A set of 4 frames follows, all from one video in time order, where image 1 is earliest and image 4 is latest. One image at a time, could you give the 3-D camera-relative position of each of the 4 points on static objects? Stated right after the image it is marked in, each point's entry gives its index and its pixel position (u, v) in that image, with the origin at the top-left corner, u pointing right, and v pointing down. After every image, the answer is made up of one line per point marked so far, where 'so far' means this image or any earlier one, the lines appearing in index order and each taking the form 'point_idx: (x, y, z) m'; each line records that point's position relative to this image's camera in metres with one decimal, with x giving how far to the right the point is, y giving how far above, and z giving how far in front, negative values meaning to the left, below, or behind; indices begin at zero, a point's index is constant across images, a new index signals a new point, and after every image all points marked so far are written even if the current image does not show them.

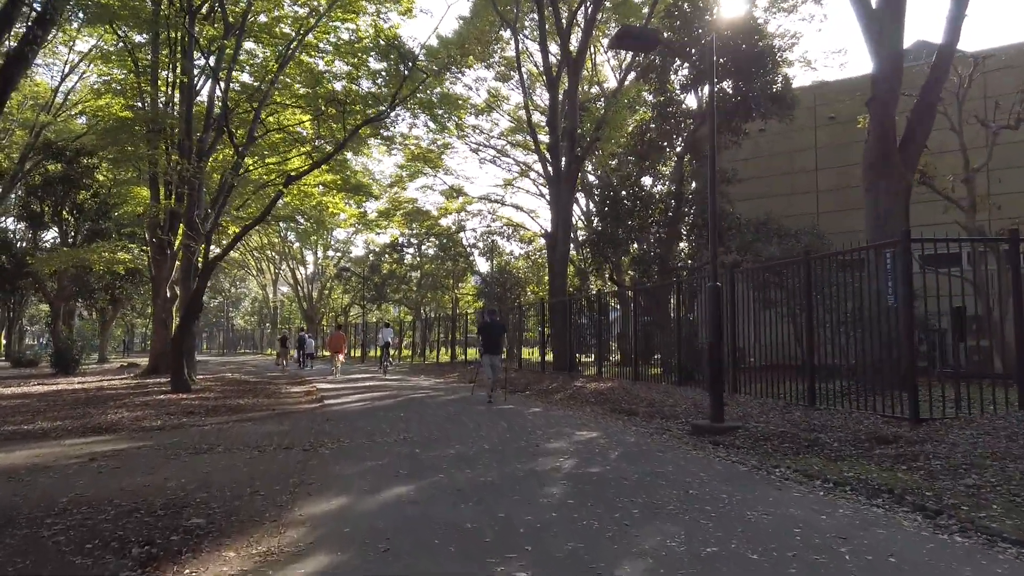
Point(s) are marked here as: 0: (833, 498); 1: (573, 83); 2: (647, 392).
0: (+2.0, -1.3, +4.8) m
1: (+1.5, +5.2, +19.4) m
2: (+2.1, -1.6, +12.1) m
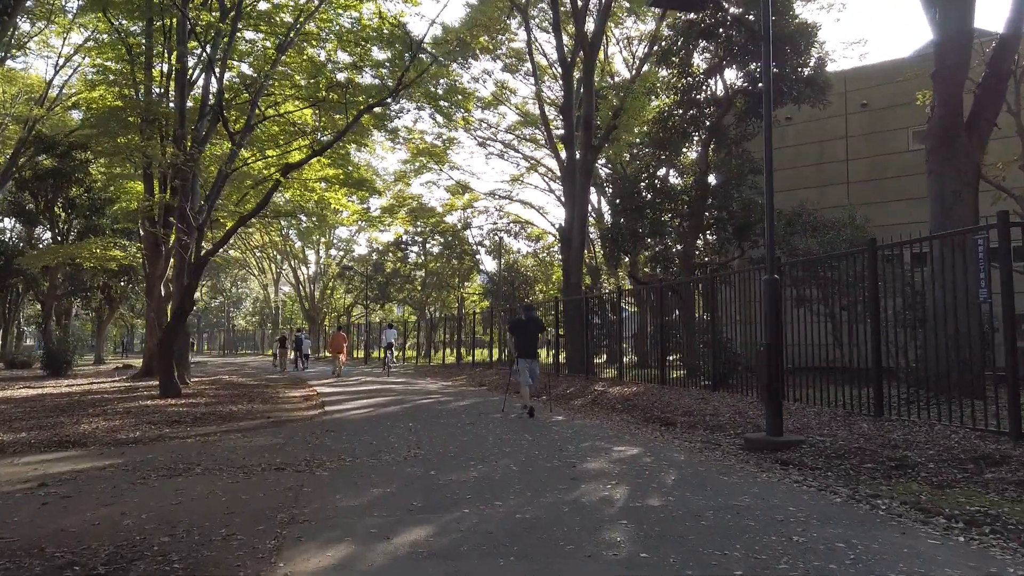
0: (+2.2, -1.2, +3.7) m
1: (+1.8, +5.2, +18.3) m
2: (+2.4, -1.6, +11.0) m
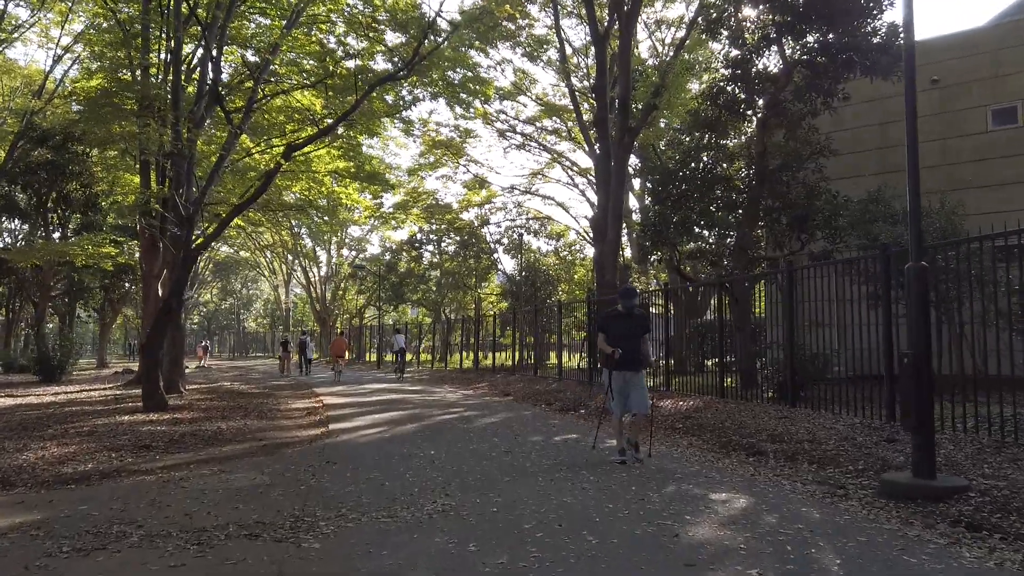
0: (+2.6, -1.2, +1.8) m
1: (+2.4, +5.3, +16.5) m
2: (+2.9, -1.5, +9.2) m
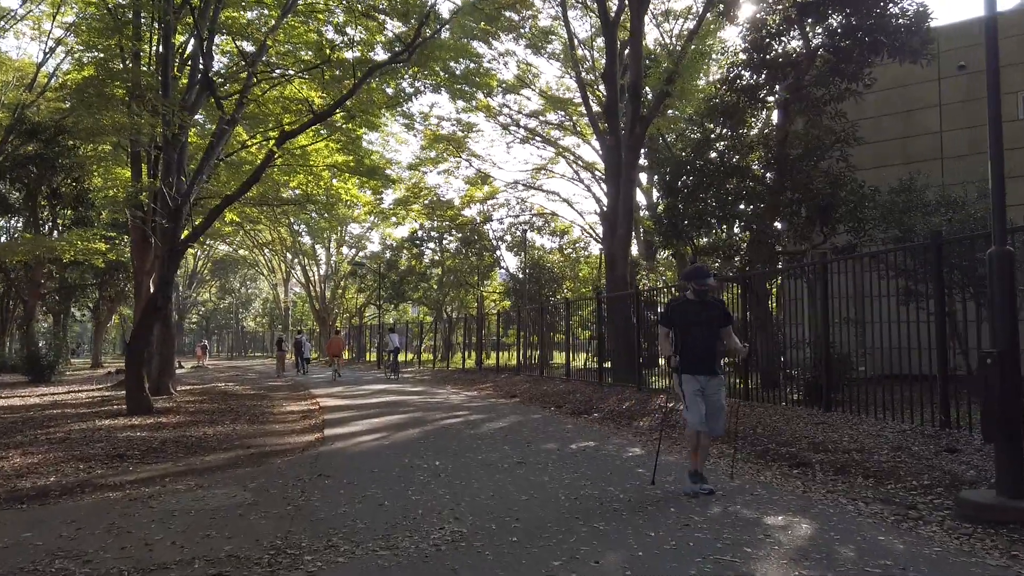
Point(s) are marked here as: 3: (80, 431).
0: (+2.7, -1.1, +1.1) m
1: (+2.5, +5.3, +15.8) m
2: (+3.0, -1.5, +8.4) m
3: (-5.0, -1.7, +8.8) m
